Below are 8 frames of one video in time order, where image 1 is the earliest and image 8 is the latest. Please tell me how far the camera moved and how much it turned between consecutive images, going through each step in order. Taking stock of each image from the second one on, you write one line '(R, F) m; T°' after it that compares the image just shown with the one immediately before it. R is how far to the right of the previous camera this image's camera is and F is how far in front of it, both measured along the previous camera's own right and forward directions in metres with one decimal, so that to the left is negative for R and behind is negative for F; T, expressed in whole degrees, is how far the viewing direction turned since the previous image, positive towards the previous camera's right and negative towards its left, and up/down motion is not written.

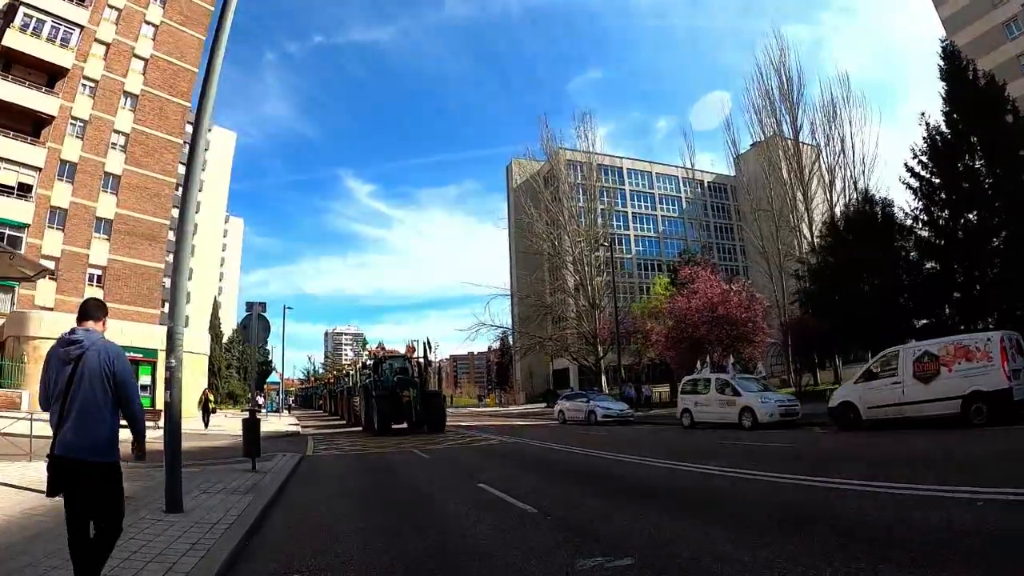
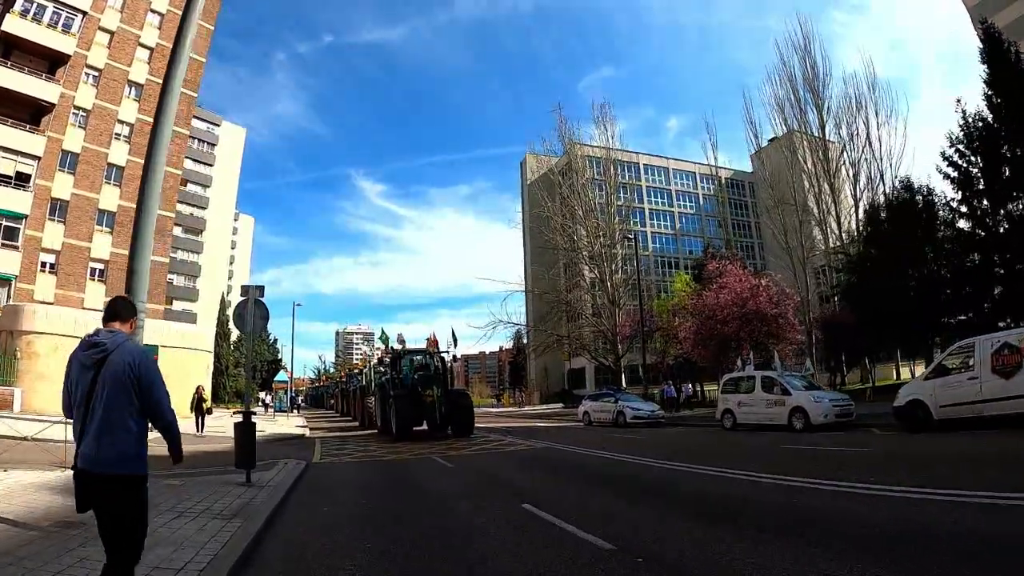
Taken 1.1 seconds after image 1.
(-0.5, +1.6) m; -1°
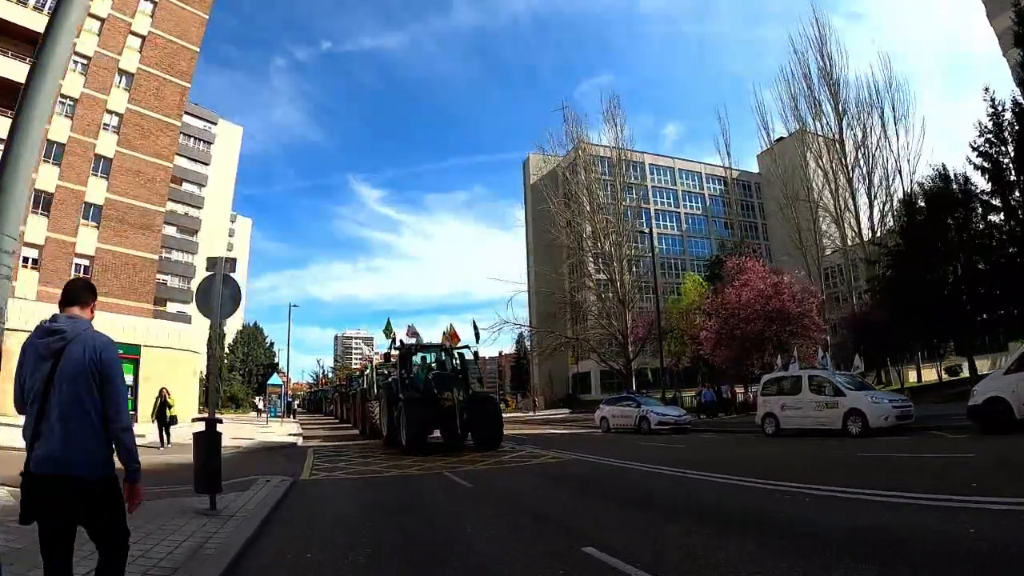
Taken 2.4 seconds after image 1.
(-0.4, +1.9) m; 0°
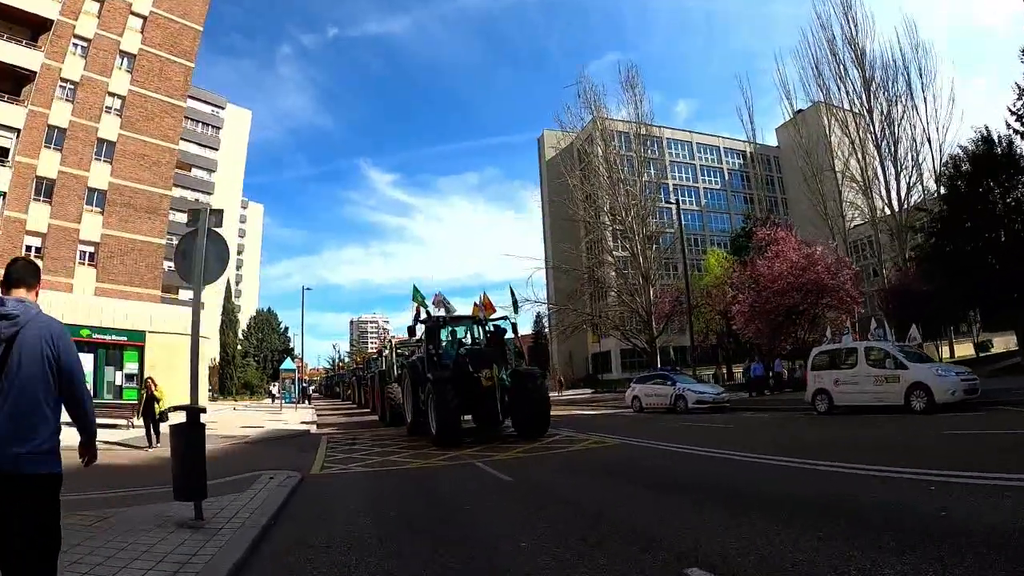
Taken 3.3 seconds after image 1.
(-0.3, +1.3) m; -1°
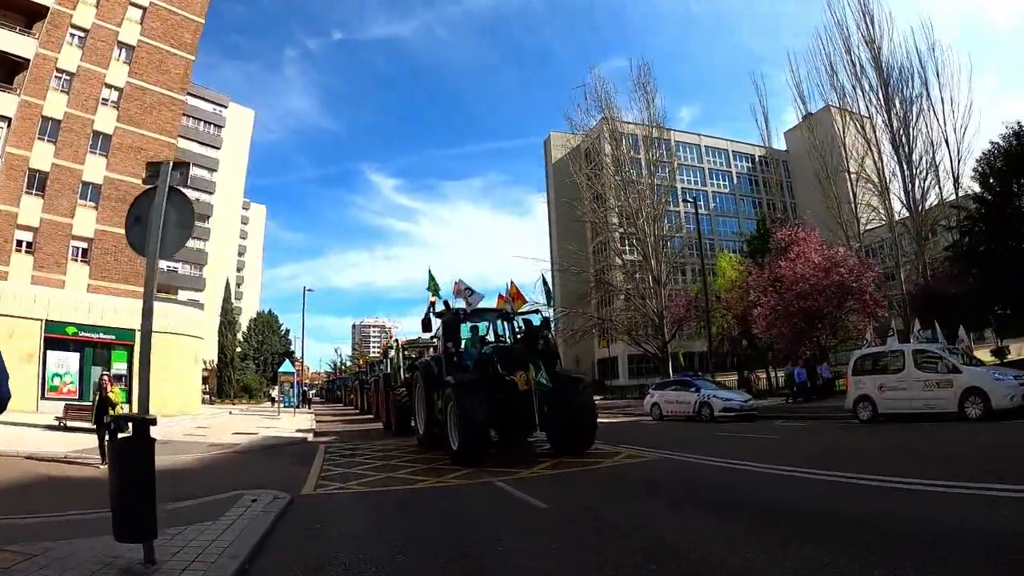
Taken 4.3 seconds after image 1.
(-0.3, +1.2) m; 0°
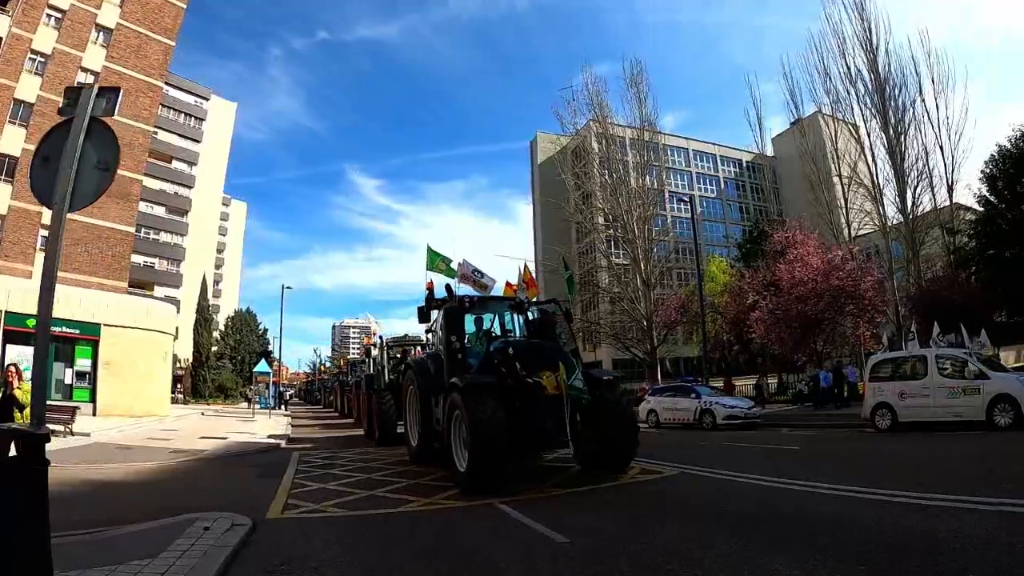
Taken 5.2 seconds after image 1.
(-0.3, +1.0) m; +1°
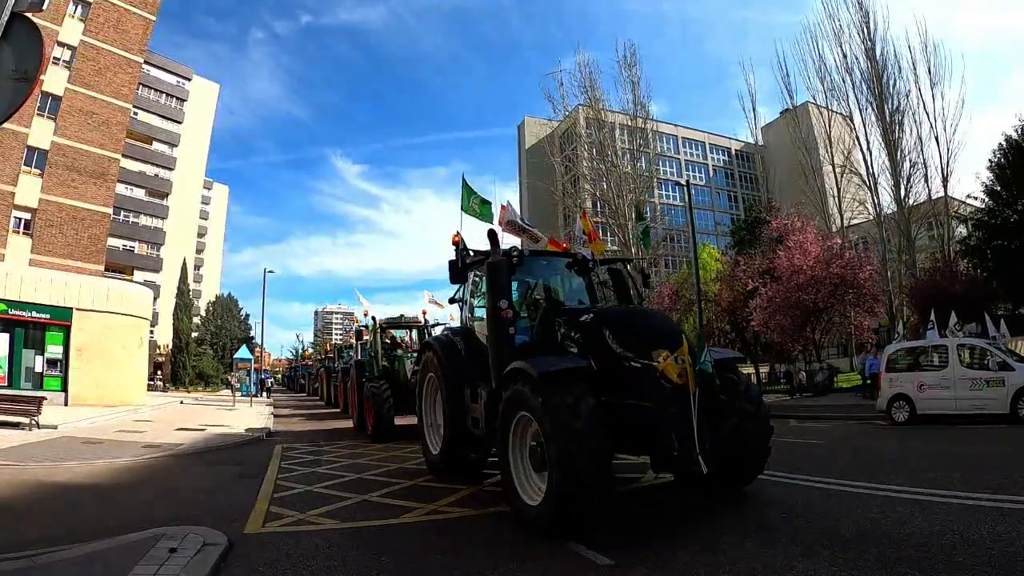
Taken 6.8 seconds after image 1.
(-0.3, +0.8) m; +1°
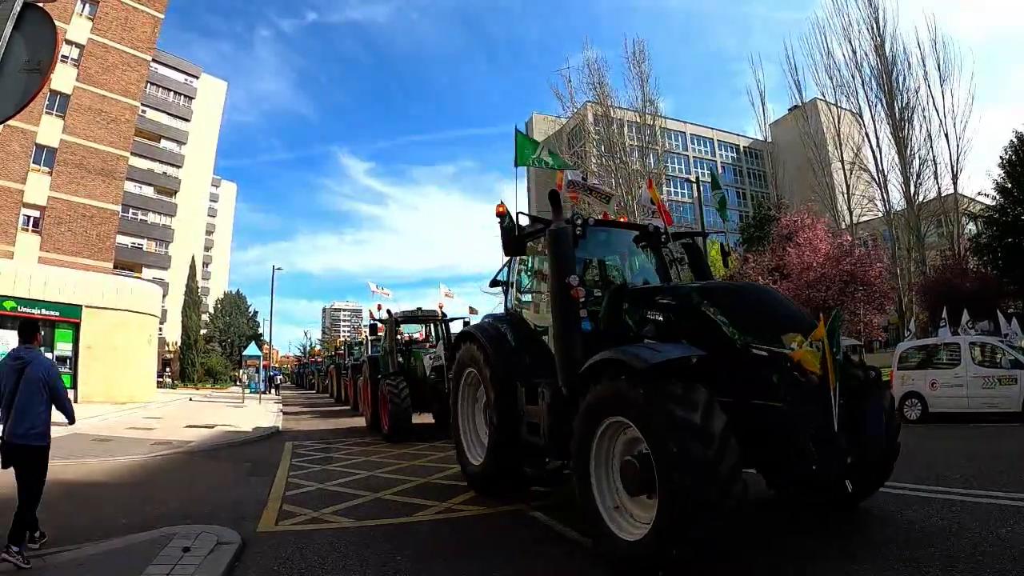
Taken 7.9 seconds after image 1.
(-0.1, 0.0) m; -1°
